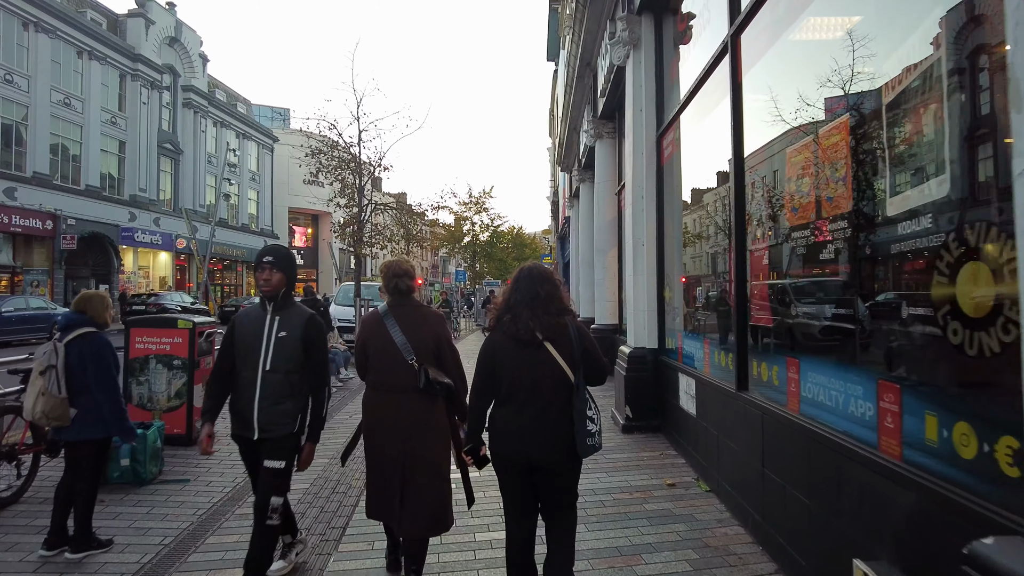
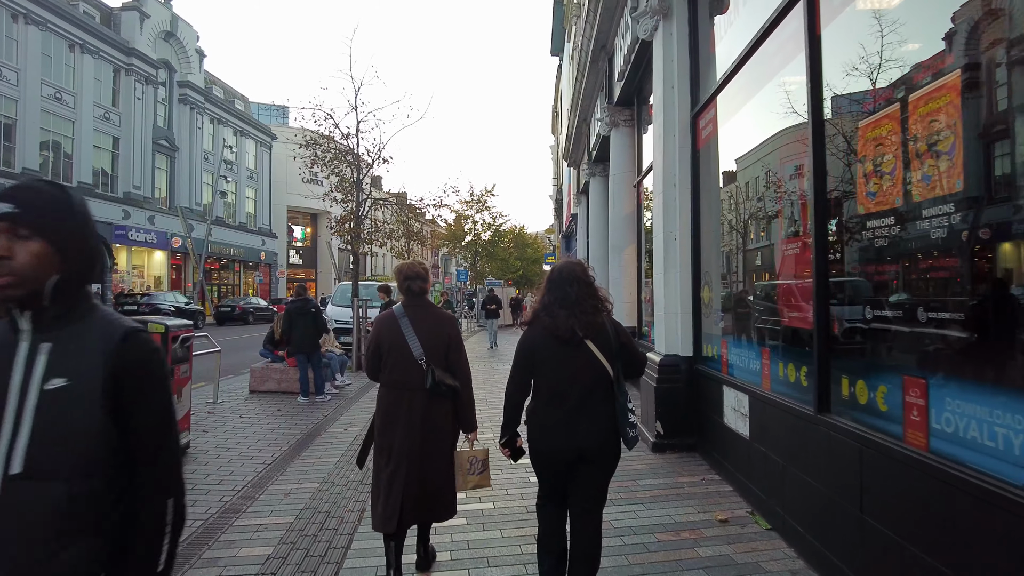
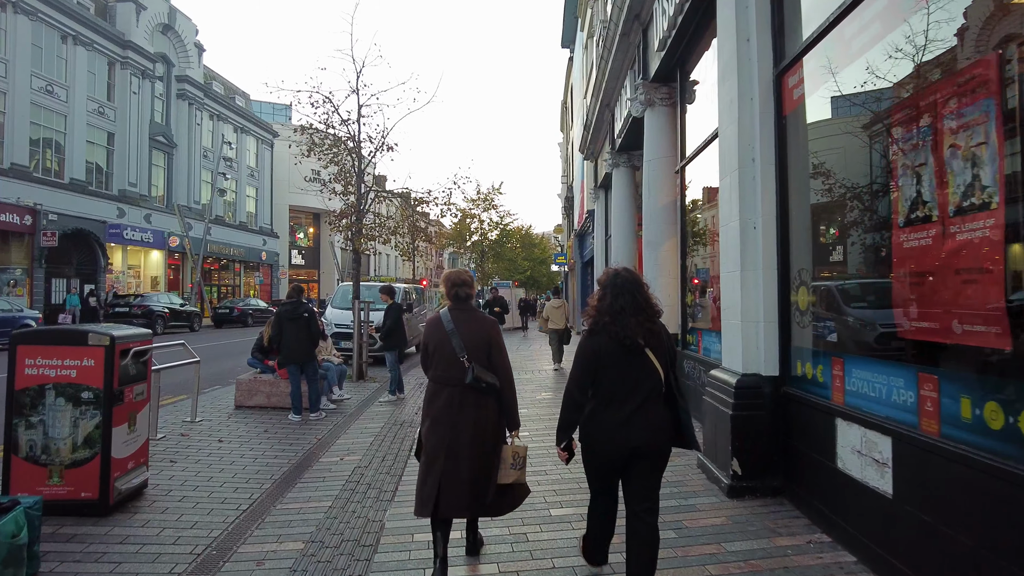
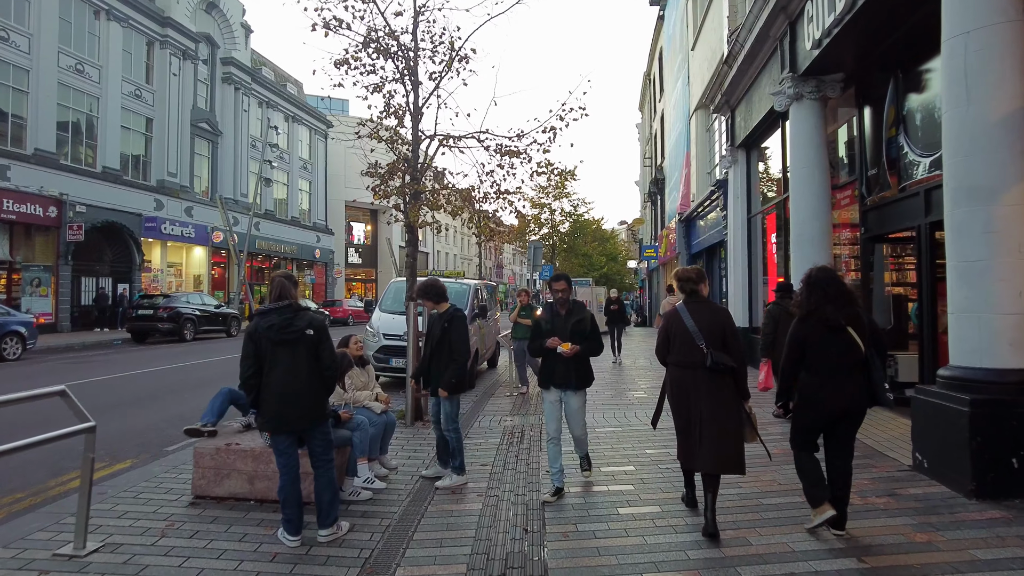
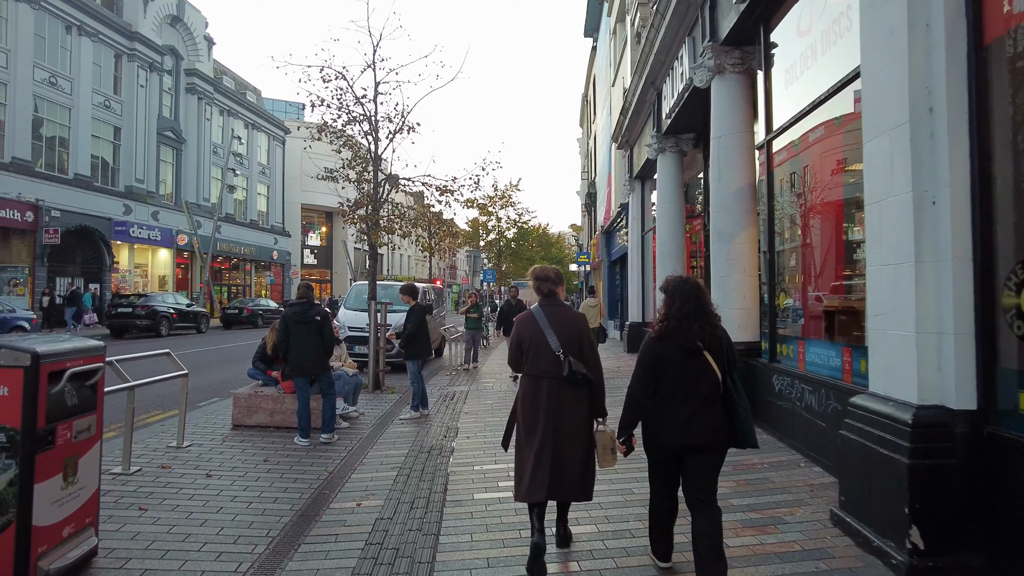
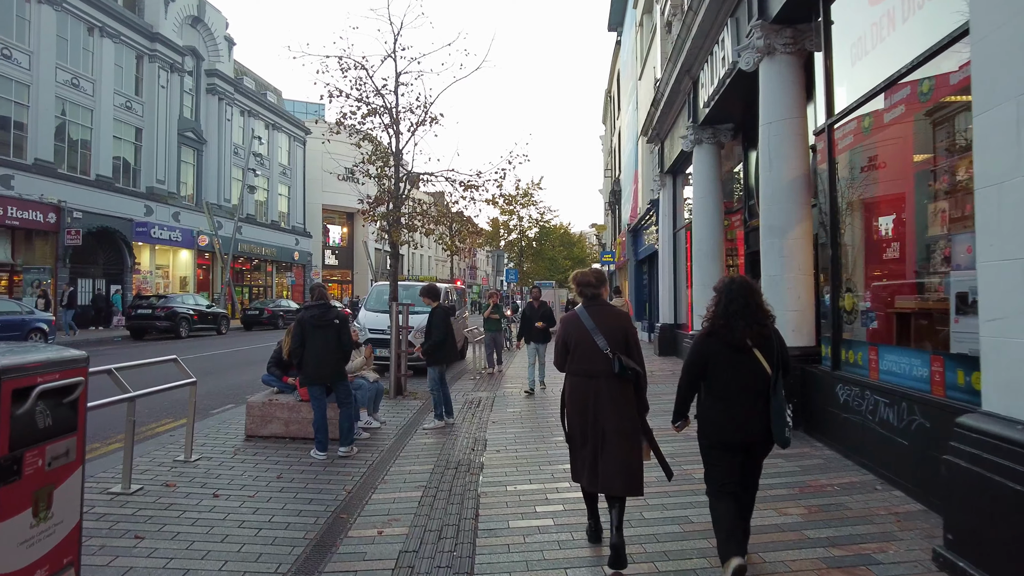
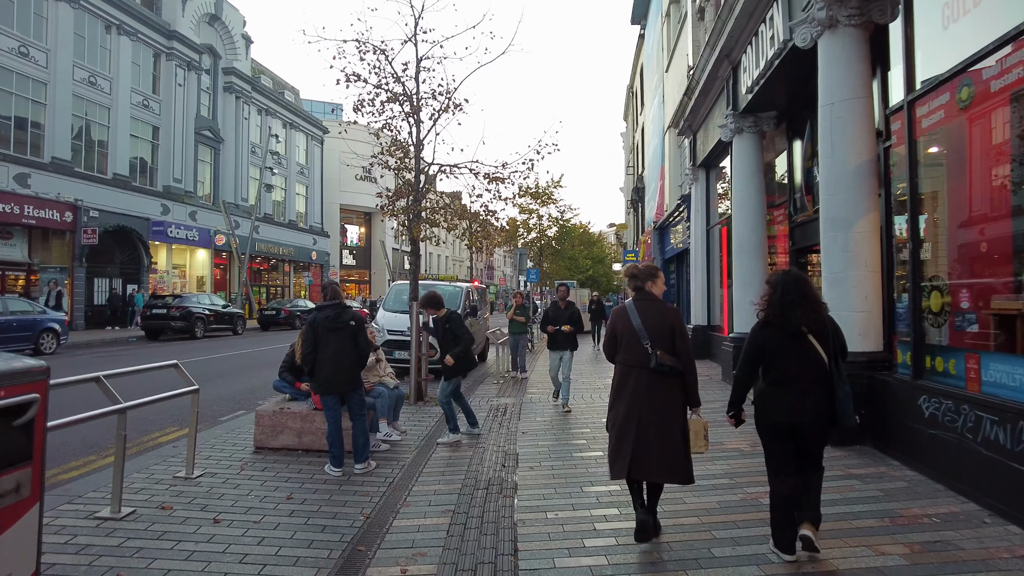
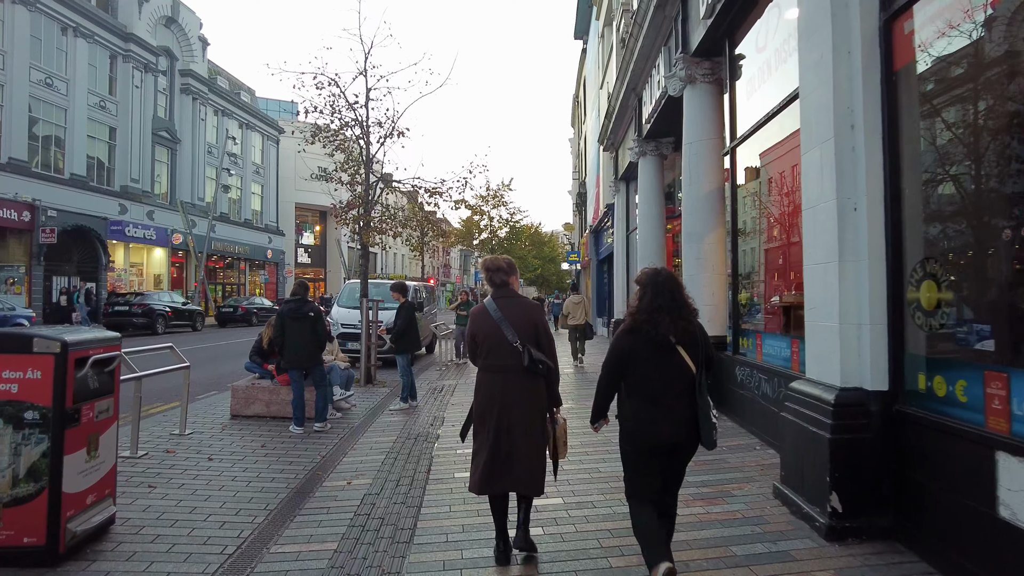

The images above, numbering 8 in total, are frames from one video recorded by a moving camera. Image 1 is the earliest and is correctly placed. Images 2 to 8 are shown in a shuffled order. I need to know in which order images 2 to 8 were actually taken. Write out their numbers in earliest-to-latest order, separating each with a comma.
2, 3, 8, 5, 6, 7, 4
